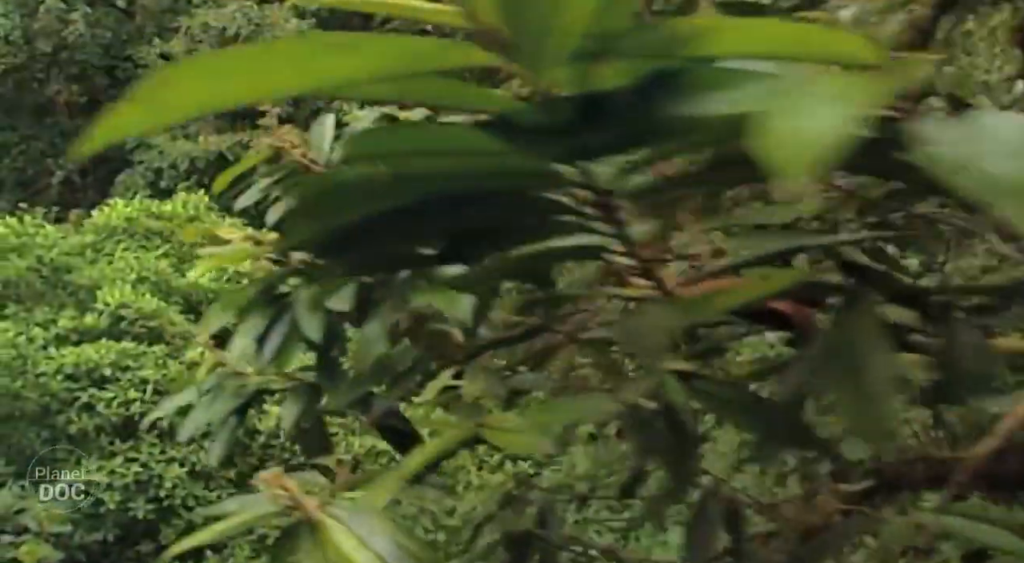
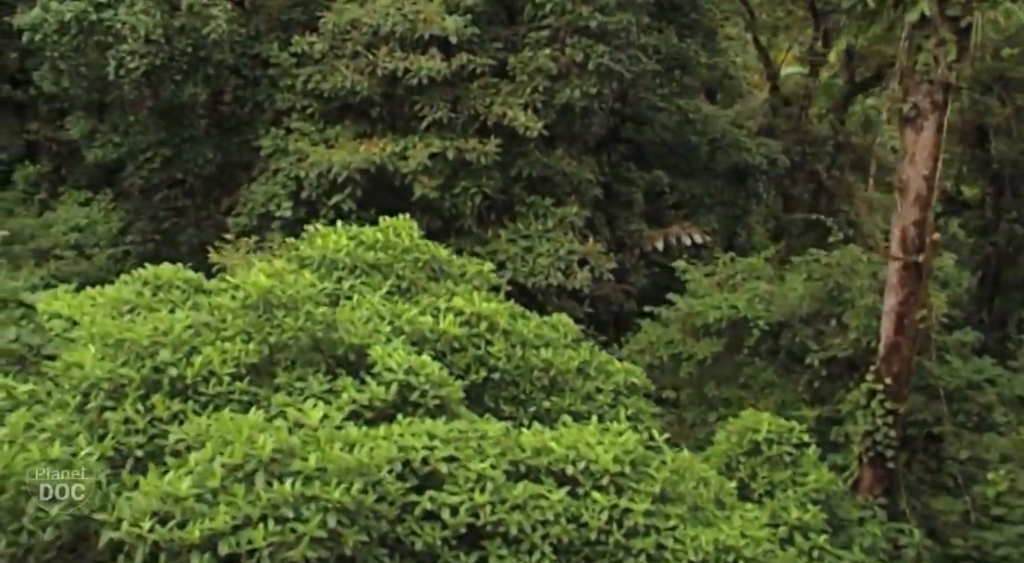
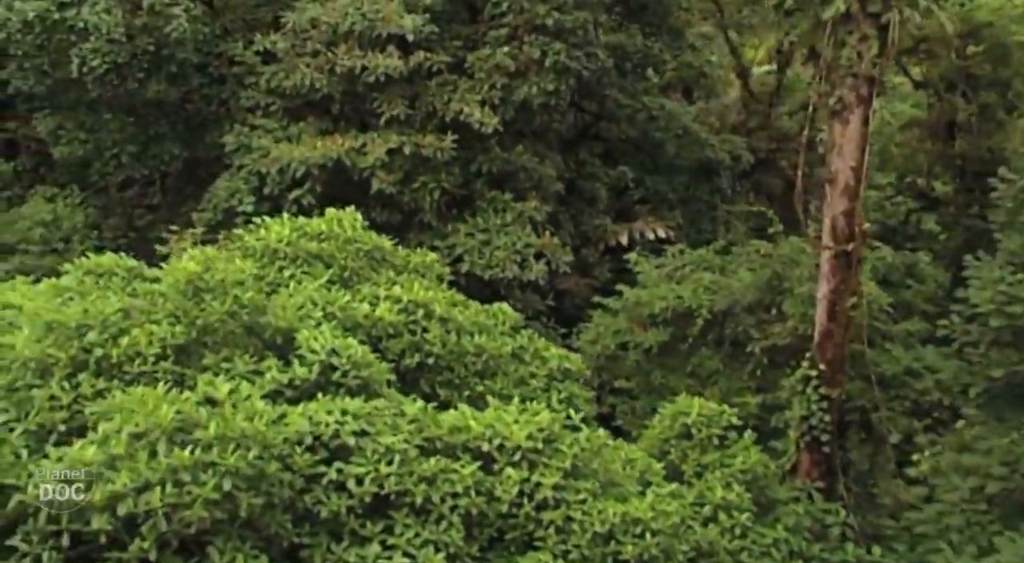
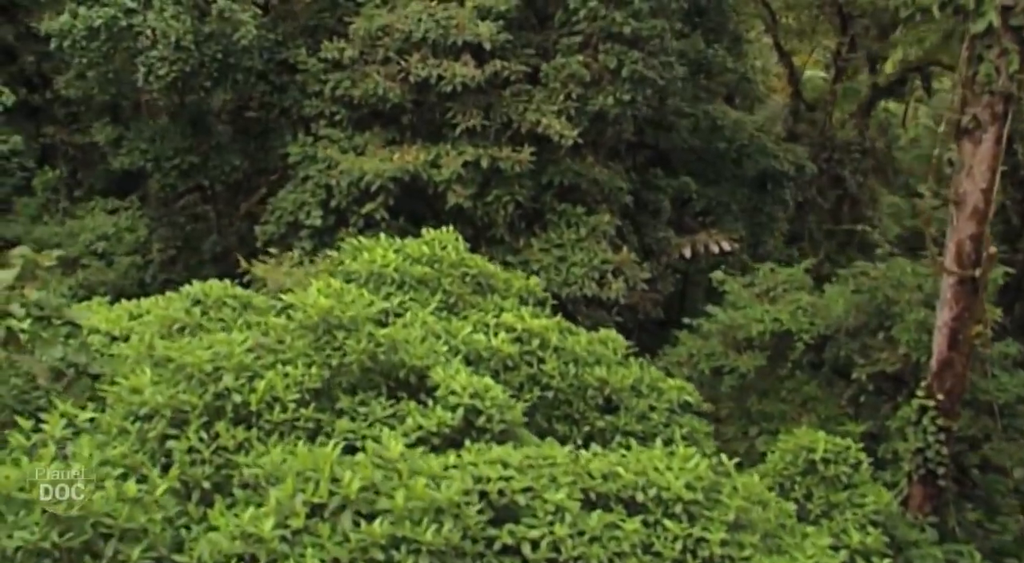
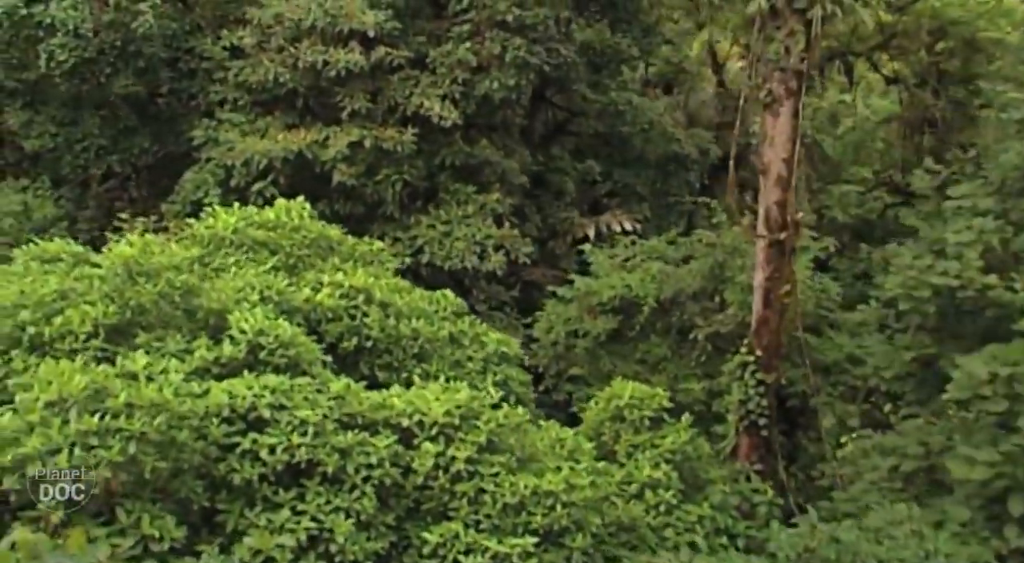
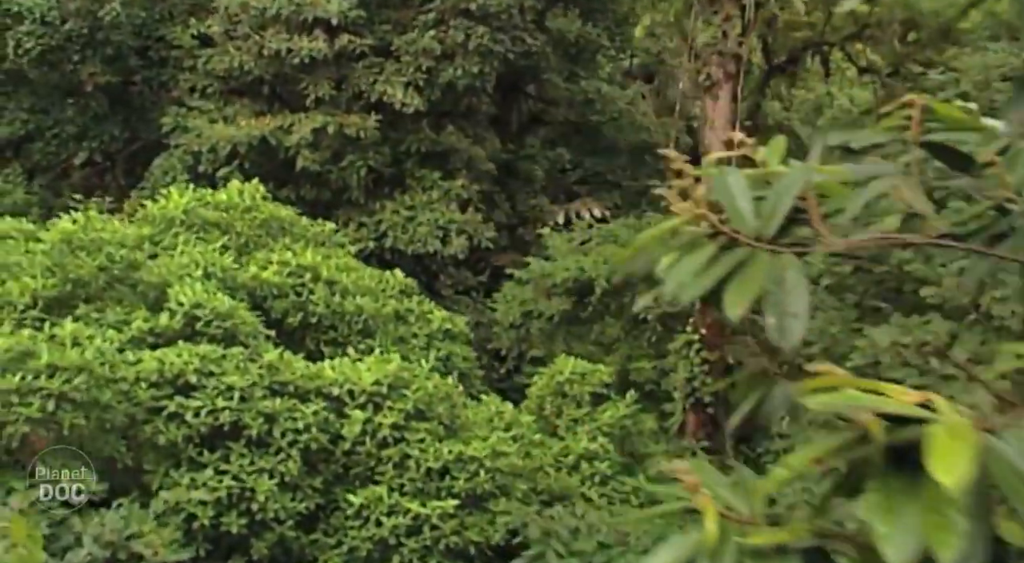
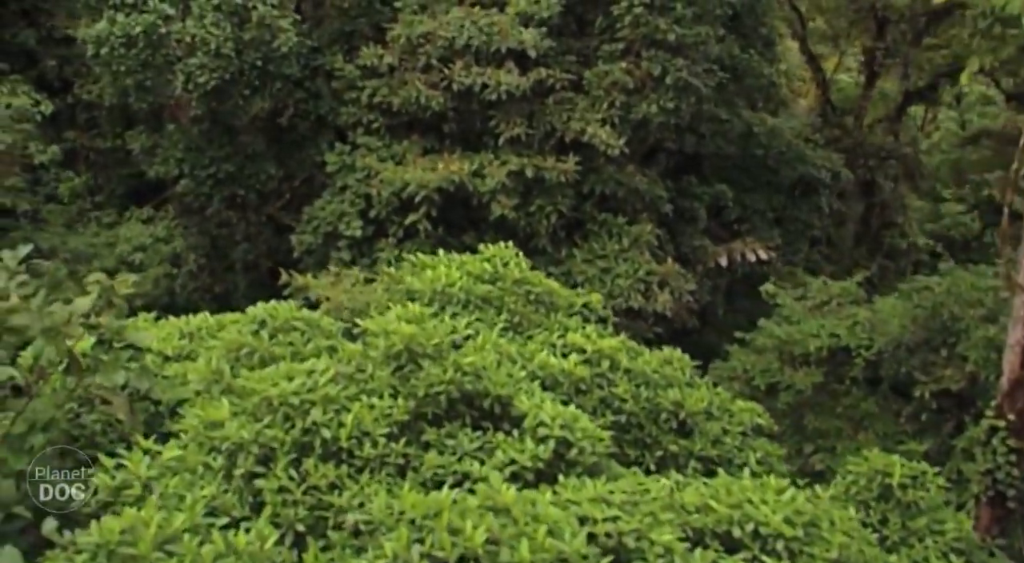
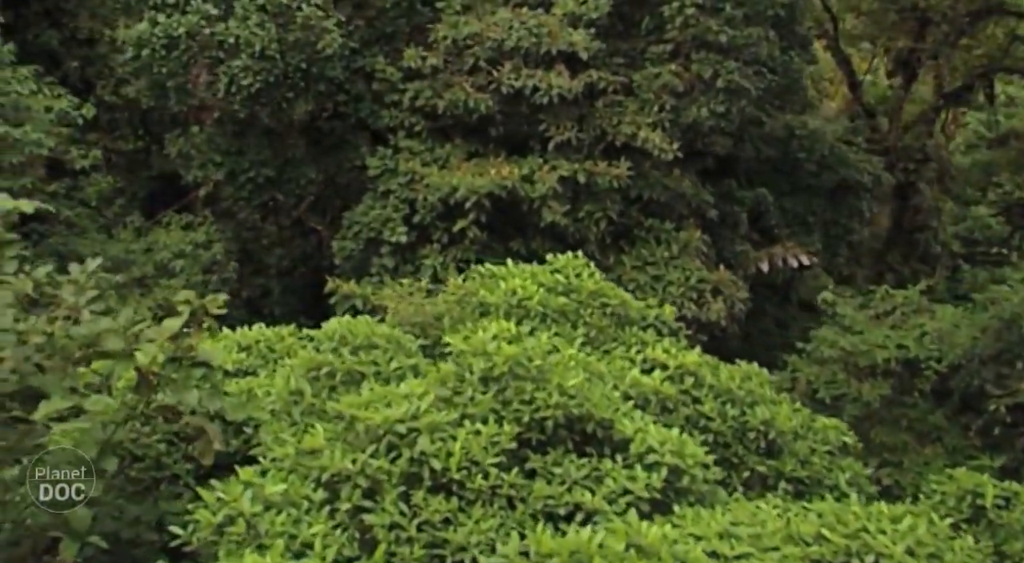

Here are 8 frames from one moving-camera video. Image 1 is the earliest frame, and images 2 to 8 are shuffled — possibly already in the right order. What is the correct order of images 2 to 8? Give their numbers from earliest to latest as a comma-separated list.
6, 5, 3, 2, 4, 7, 8
